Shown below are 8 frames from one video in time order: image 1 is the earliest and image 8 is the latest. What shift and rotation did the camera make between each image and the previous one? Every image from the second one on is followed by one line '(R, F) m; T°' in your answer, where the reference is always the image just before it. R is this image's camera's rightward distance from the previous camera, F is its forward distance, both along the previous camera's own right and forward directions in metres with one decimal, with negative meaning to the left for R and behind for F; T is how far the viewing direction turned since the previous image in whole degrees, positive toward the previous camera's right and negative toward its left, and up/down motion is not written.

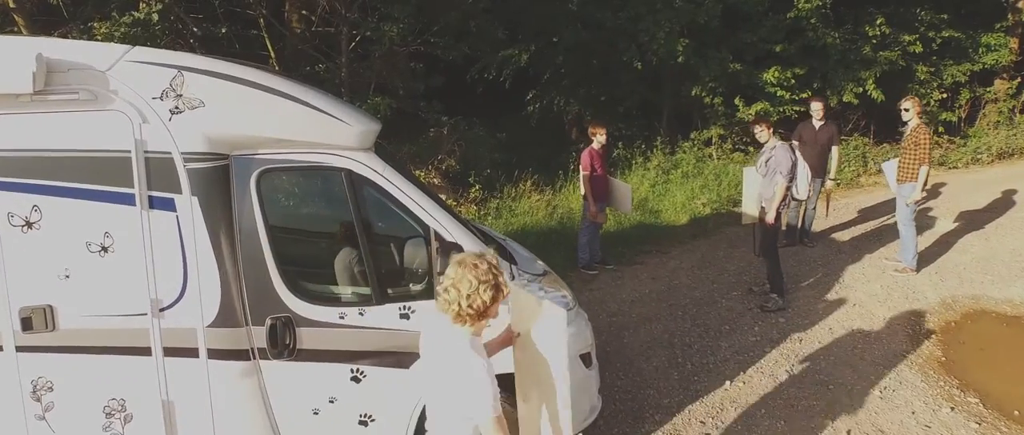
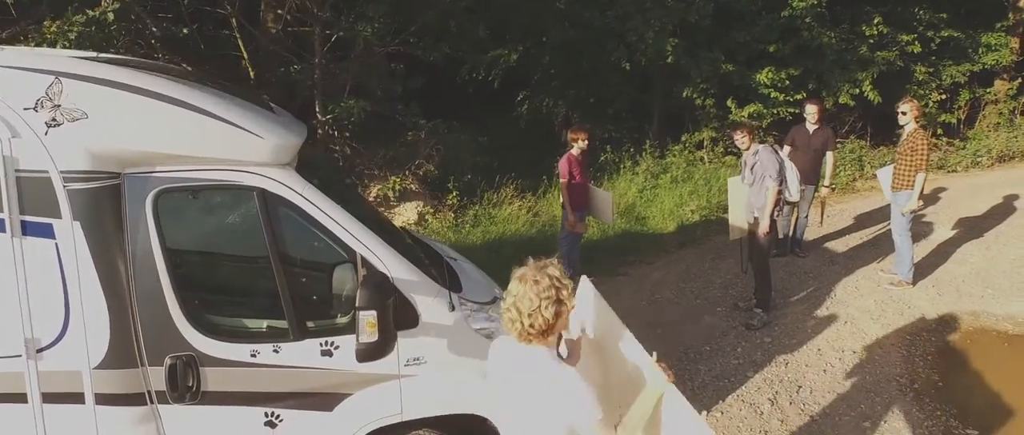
(+0.3, +0.4) m; 0°
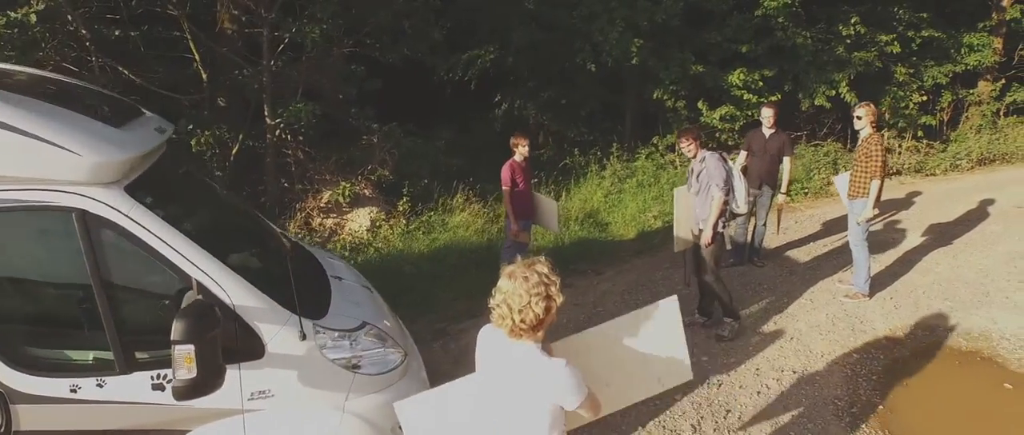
(+0.5, +0.3) m; 0°
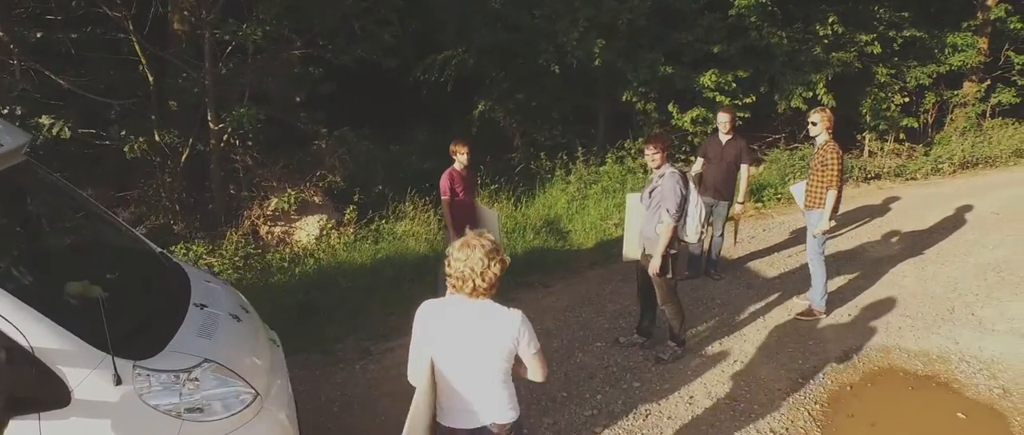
(+0.5, +0.4) m; 0°
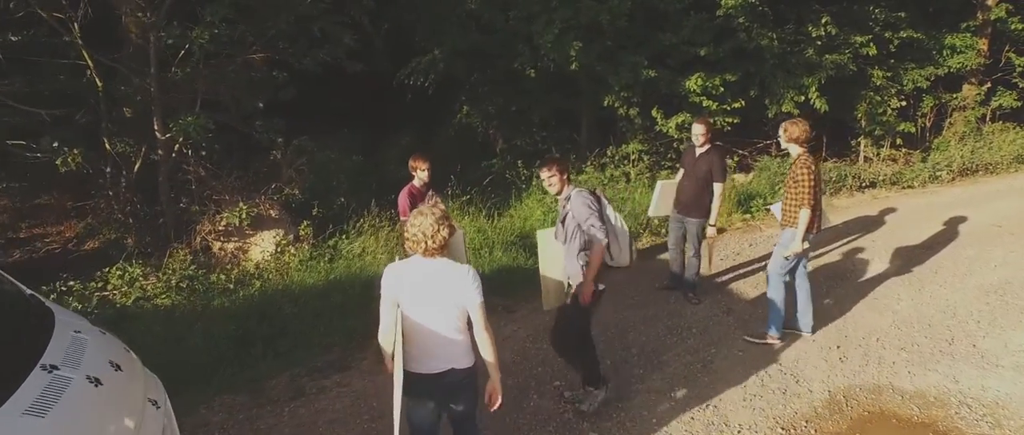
(+0.3, +0.6) m; 0°
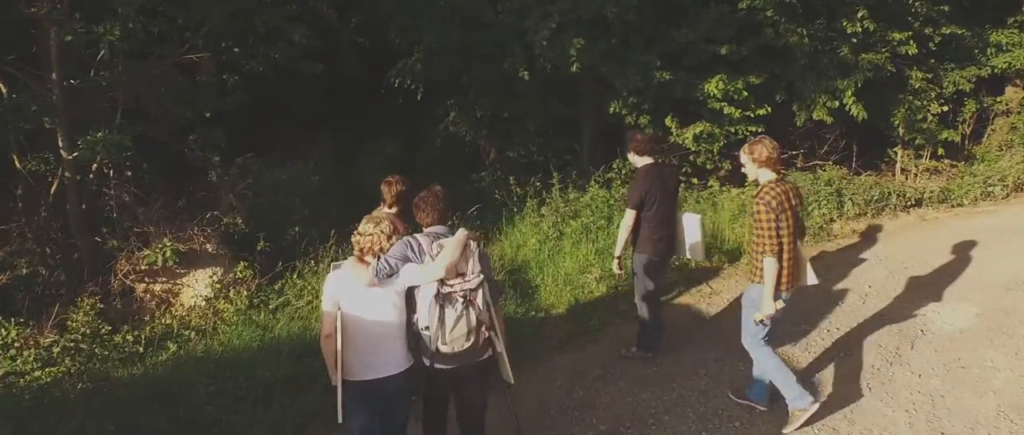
(+0.1, +1.6) m; 0°
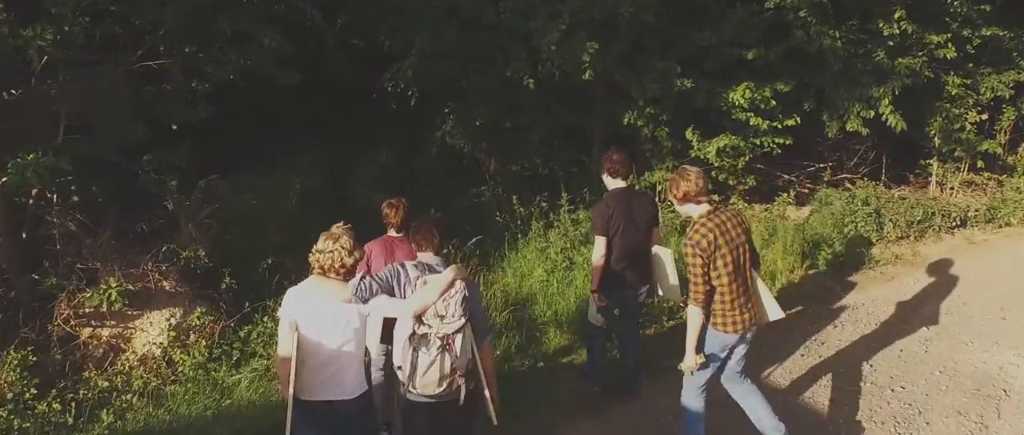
(0.0, +1.0) m; 0°
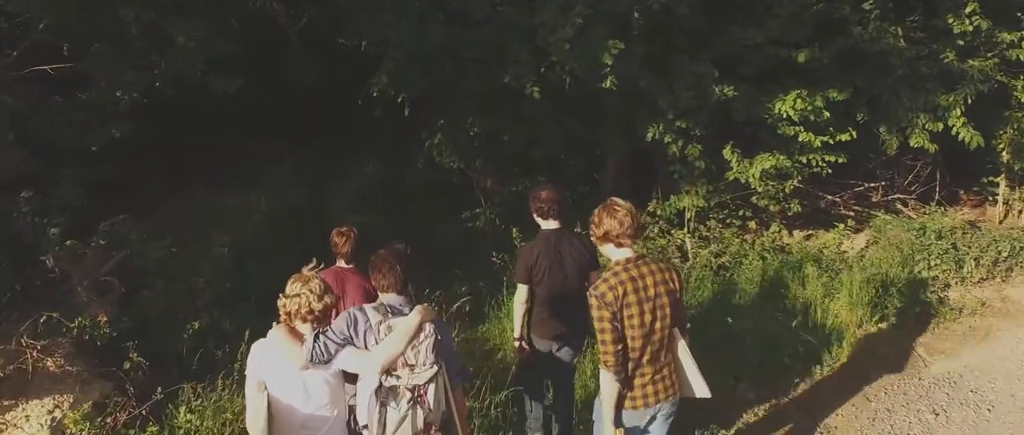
(0.0, +1.6) m; 0°
